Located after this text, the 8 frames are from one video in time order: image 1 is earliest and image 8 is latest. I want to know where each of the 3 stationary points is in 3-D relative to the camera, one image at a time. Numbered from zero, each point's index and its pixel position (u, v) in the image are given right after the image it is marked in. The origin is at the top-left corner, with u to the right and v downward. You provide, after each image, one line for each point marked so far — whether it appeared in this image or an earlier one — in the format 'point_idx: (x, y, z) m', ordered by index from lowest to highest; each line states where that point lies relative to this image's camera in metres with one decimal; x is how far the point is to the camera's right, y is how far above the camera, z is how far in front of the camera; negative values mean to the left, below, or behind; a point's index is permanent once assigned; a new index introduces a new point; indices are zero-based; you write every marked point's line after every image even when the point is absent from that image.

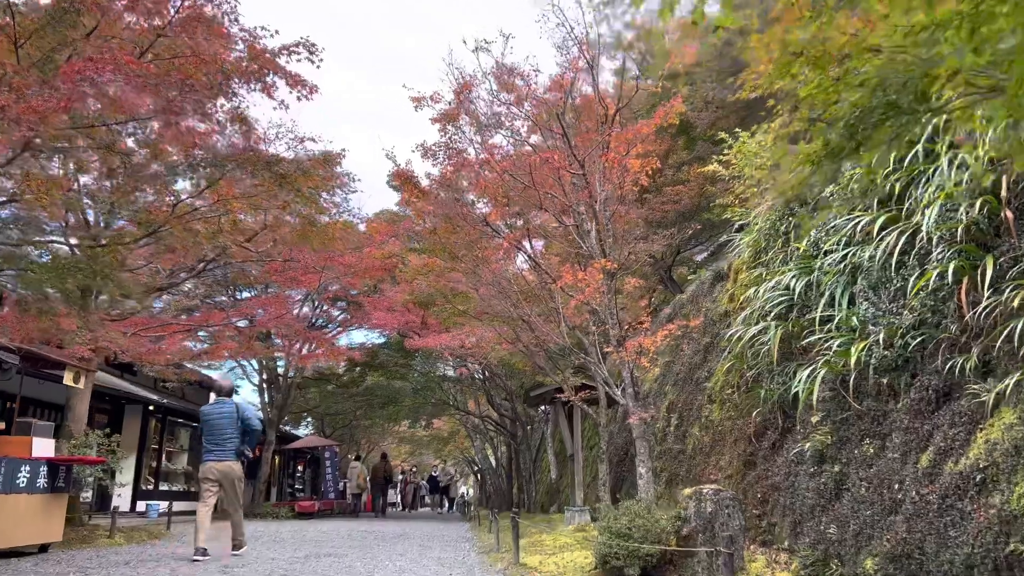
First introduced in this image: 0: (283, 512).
0: (-5.5, -5.4, +19.0) m
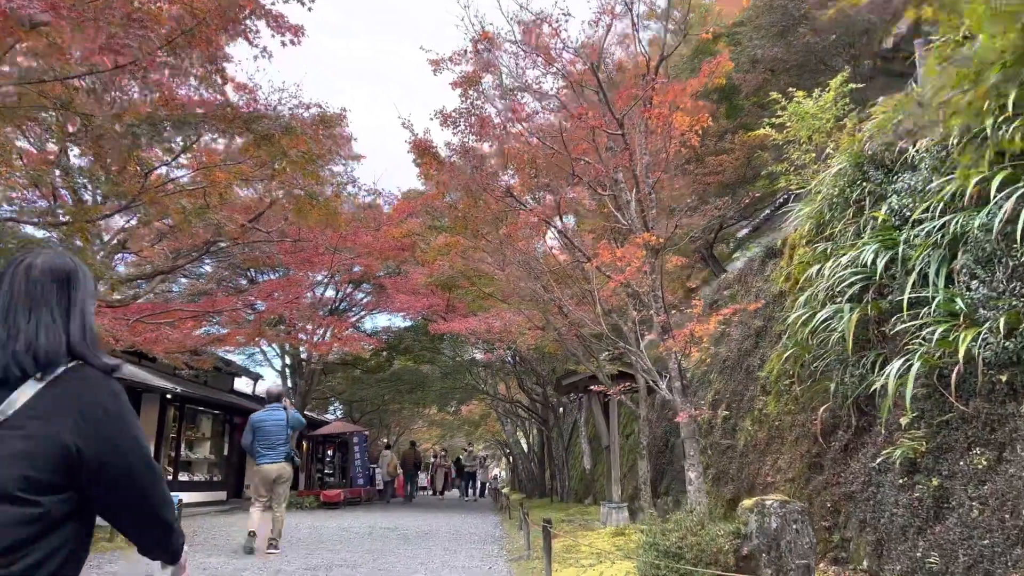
0: (-4.8, -5.0, +18.4) m
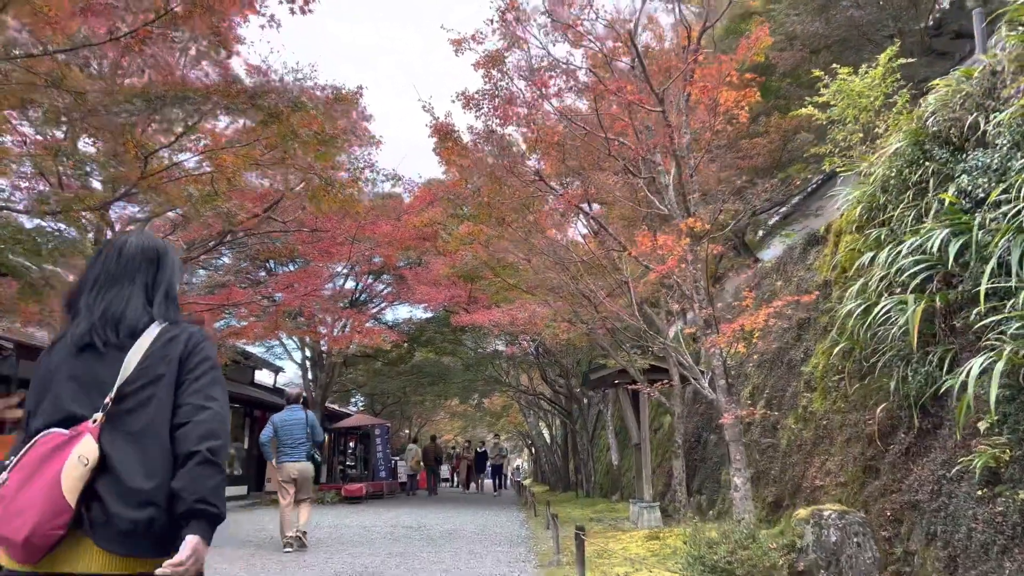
0: (-4.2, -4.8, +18.1) m
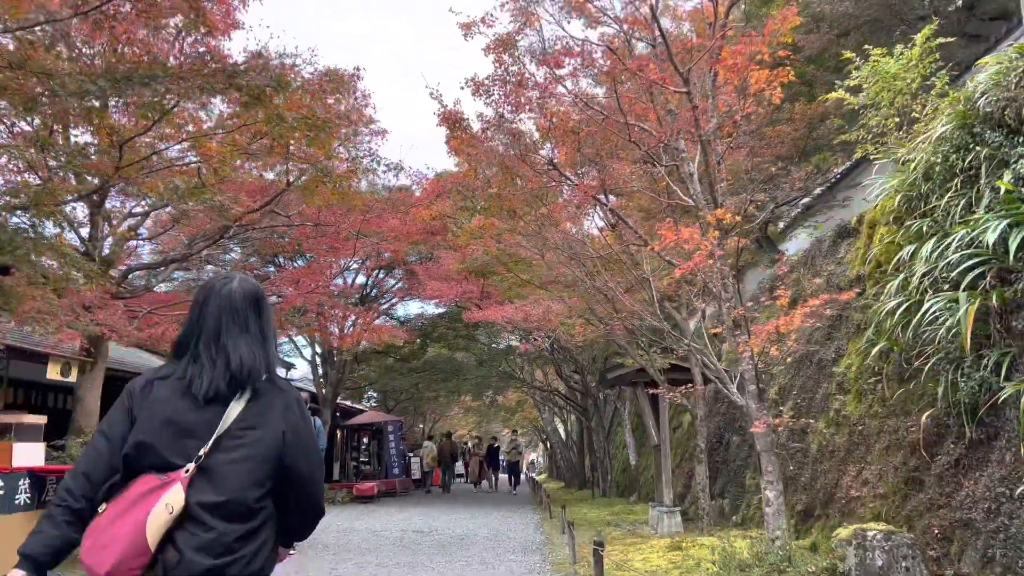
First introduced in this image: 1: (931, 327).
0: (-3.9, -4.7, +17.8) m
1: (+2.9, -0.3, +5.5) m
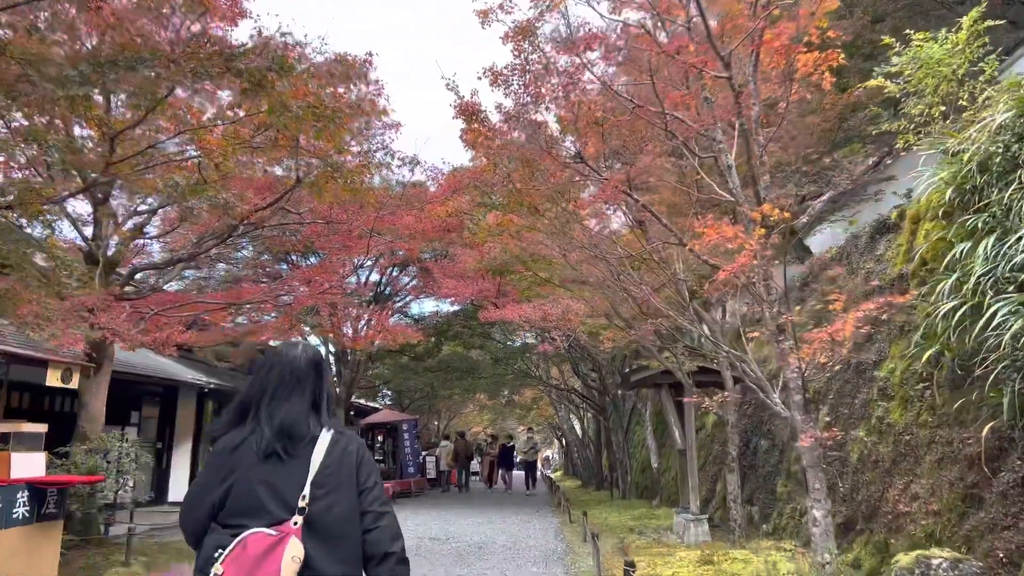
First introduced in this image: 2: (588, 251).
0: (-3.5, -4.7, +17.4) m
1: (+3.1, -0.3, +5.0) m
2: (+0.7, +0.3, +7.3) m
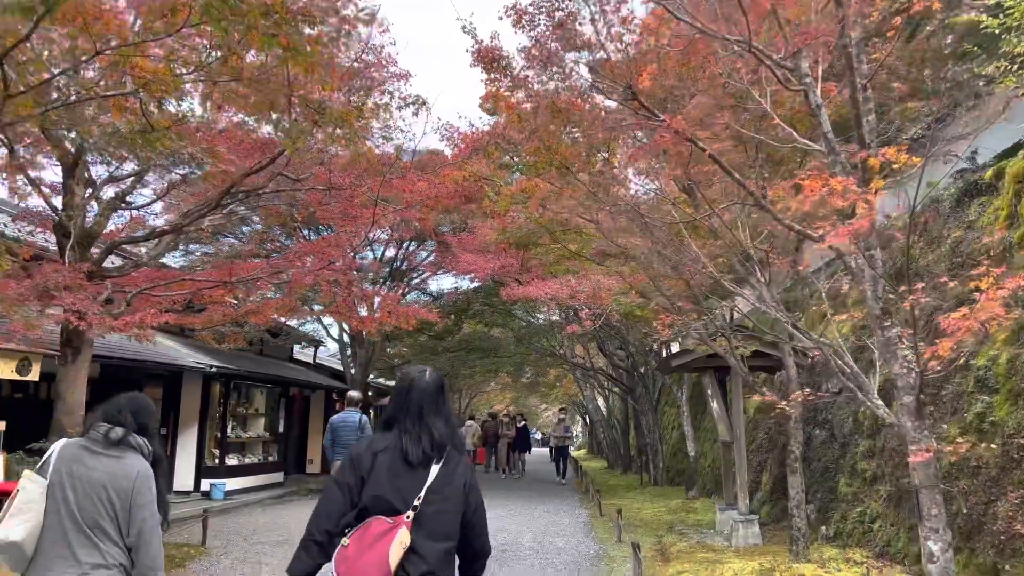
0: (-3.0, -4.2, +16.6) m
1: (+3.2, -0.1, +3.9) m
2: (+0.9, +0.6, +6.2) m
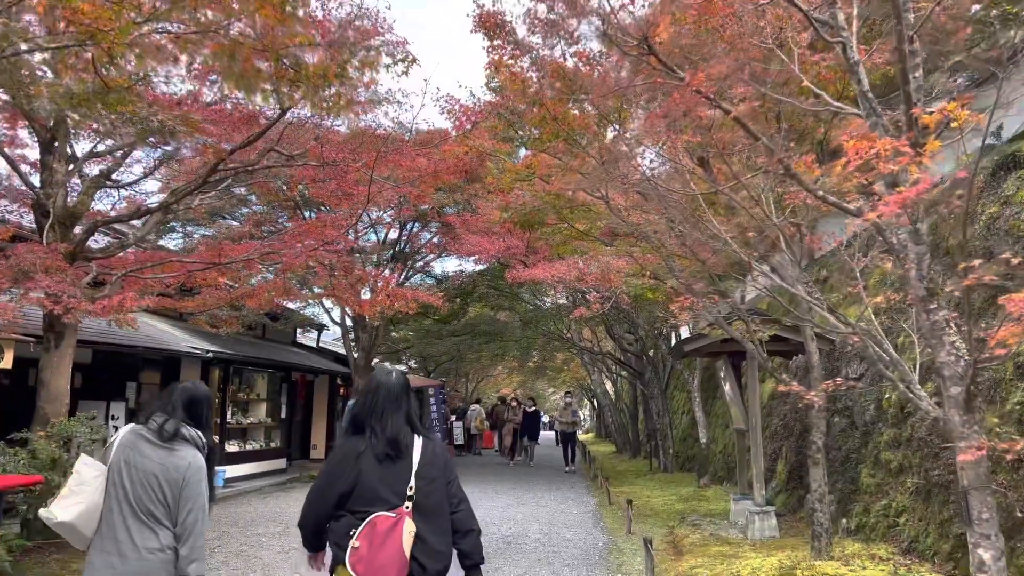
0: (-2.8, -3.8, +16.3) m
1: (+3.3, 0.0, +3.4) m
2: (+1.0, +0.7, +5.8) m
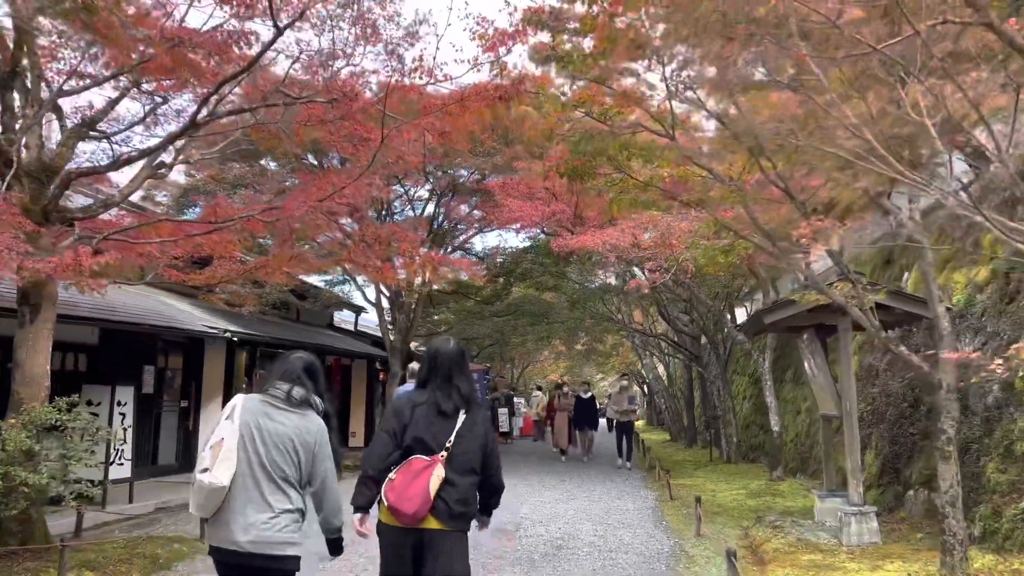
0: (-1.9, -3.4, +15.2) m
1: (+3.4, +0.3, +2.0) m
2: (+1.2, +1.0, +4.4) m
